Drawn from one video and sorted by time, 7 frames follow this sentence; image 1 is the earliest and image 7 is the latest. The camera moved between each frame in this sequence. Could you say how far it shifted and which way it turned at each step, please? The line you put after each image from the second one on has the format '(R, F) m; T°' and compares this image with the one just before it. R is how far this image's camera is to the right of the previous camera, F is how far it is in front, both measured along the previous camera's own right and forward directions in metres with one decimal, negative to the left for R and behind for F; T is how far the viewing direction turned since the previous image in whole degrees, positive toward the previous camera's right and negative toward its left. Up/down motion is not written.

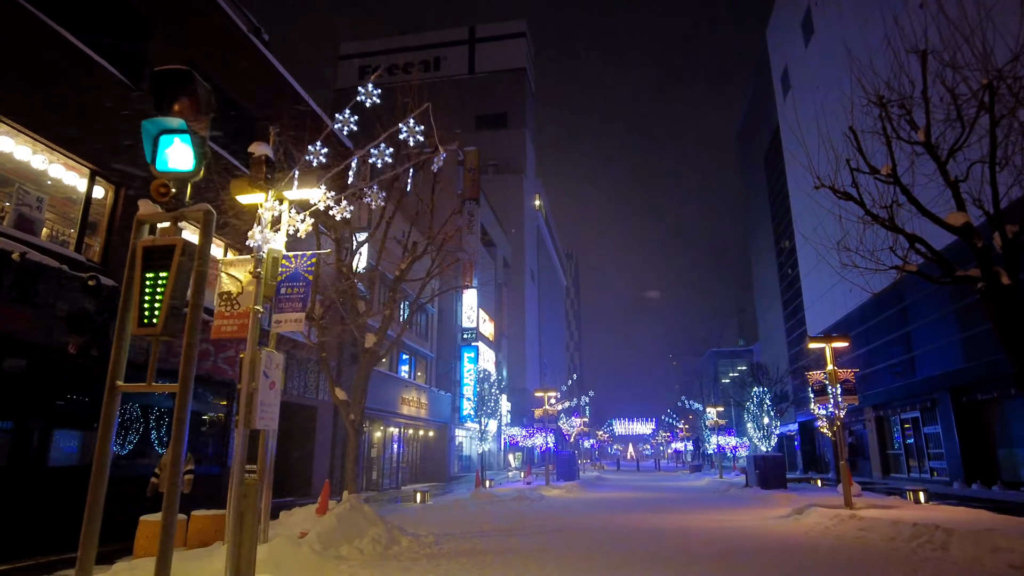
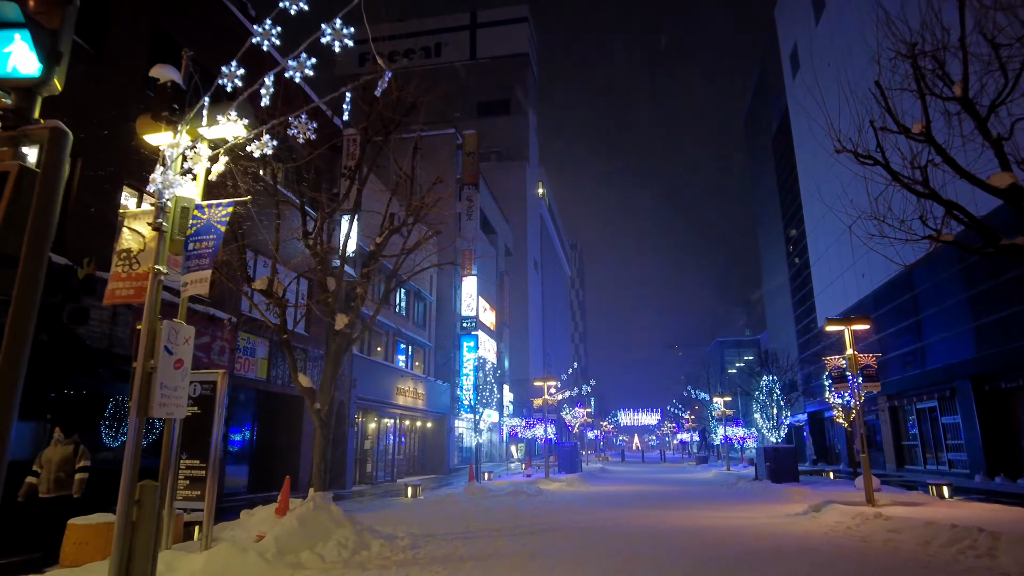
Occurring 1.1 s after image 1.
(+0.3, +1.1) m; 0°
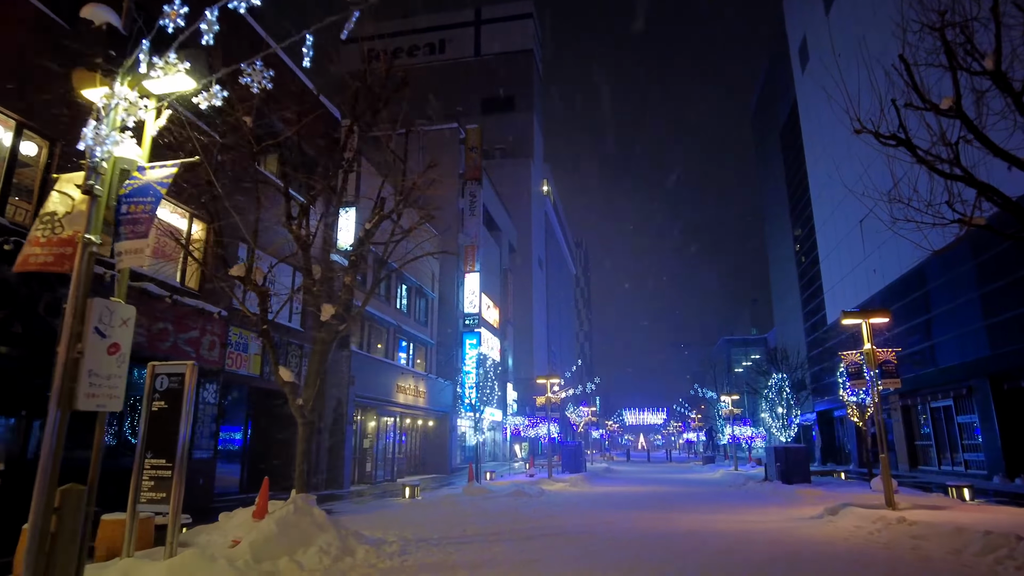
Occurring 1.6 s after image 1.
(+0.1, +0.6) m; 0°
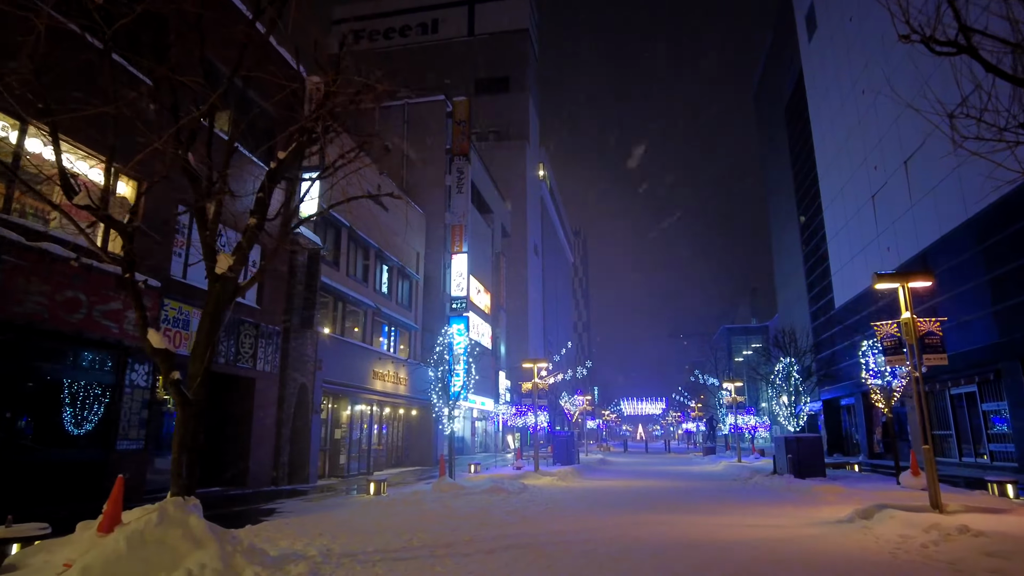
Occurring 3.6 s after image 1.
(+0.6, +2.1) m; 0°
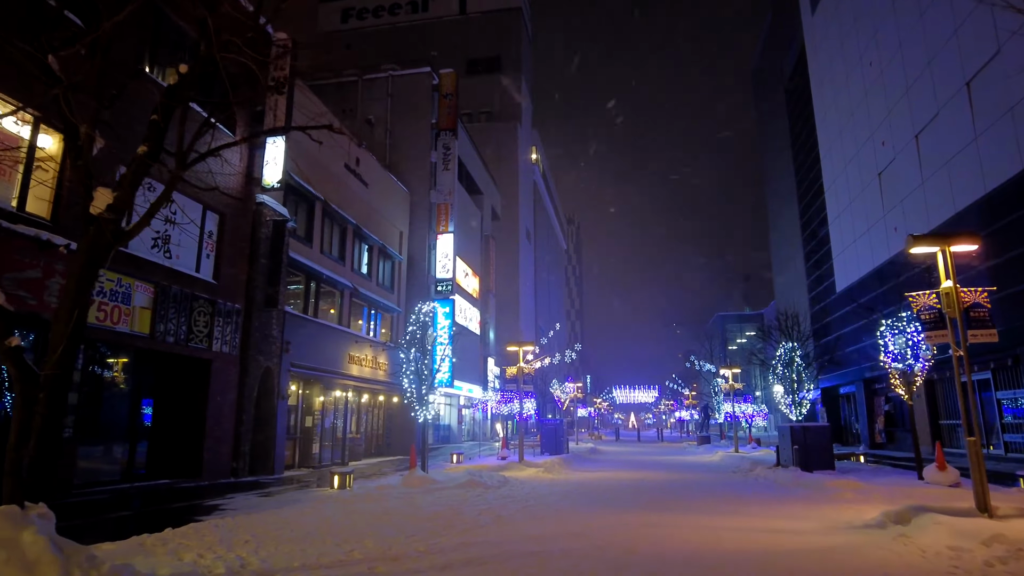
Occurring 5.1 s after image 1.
(+0.3, +1.6) m; +1°
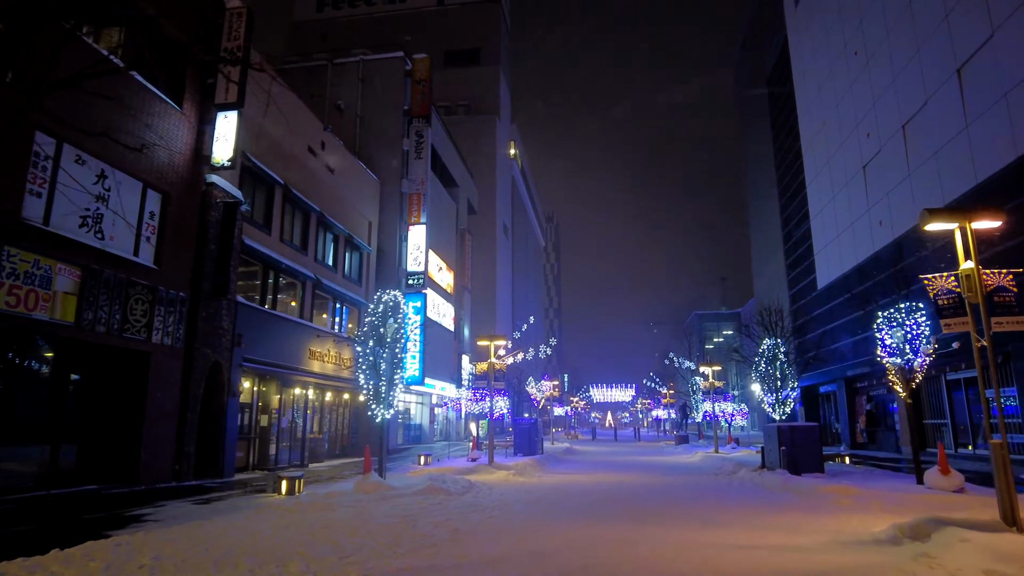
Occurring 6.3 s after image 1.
(+0.2, +1.2) m; +2°
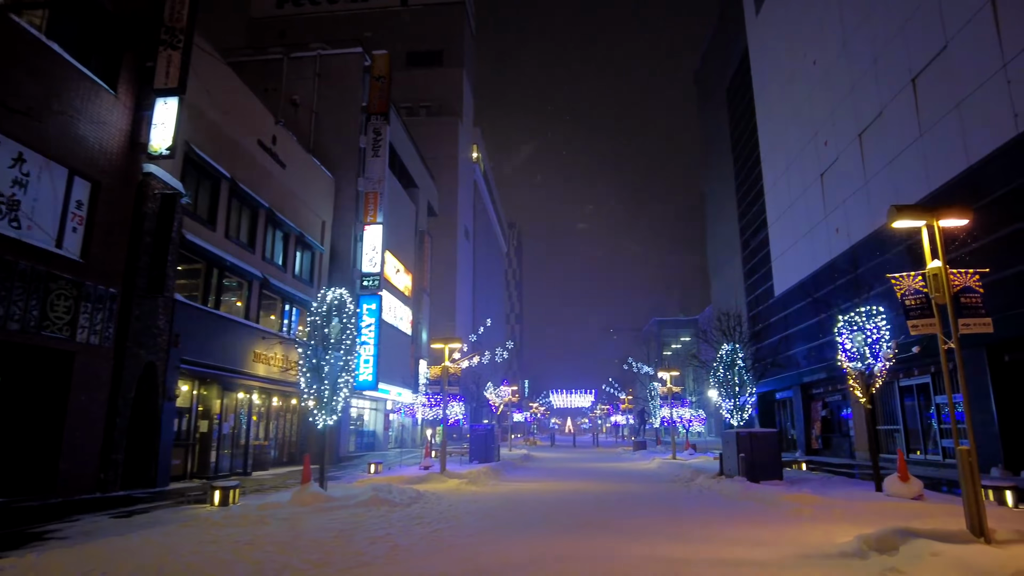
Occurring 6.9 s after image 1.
(+0.2, +0.6) m; +4°
